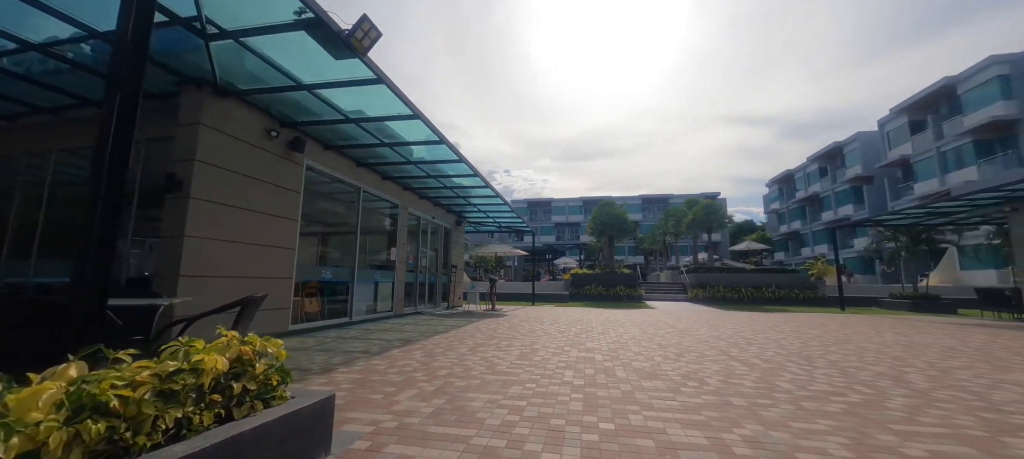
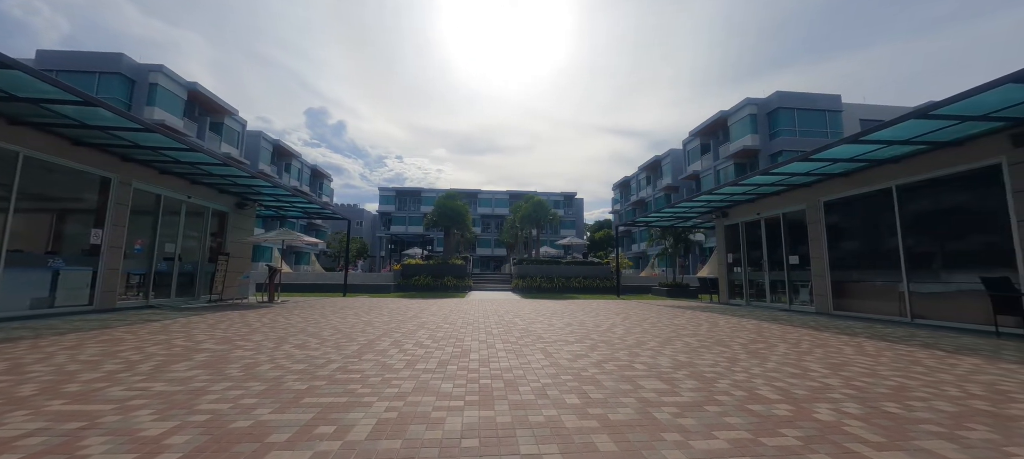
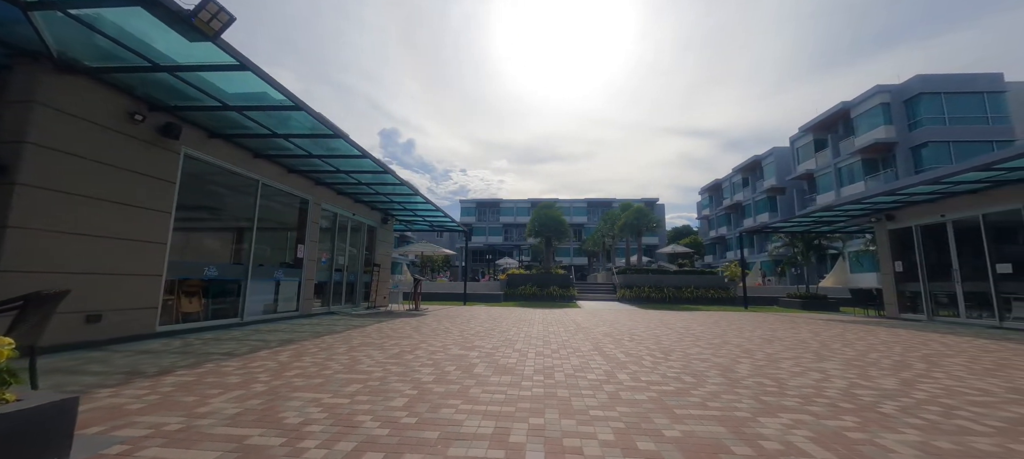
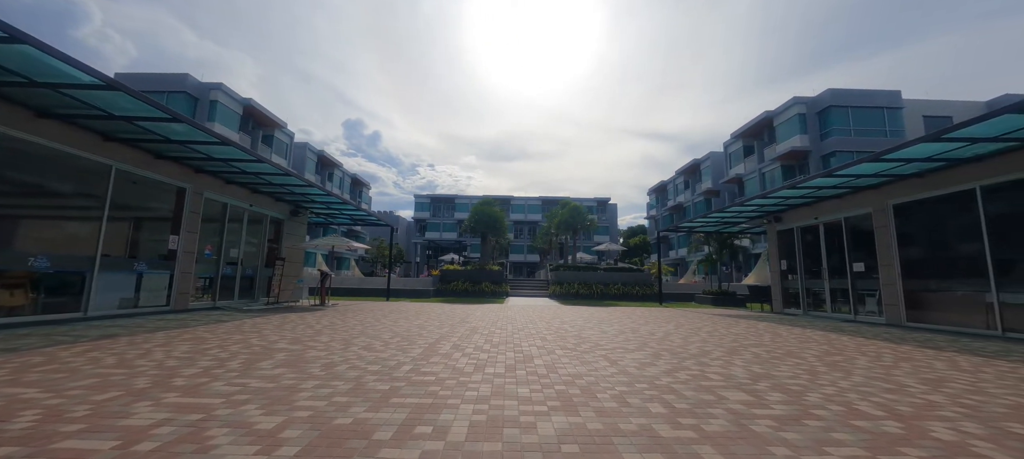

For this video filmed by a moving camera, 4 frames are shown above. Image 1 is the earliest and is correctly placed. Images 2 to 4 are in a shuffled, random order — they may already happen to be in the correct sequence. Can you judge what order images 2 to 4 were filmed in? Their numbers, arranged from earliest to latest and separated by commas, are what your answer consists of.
3, 4, 2
